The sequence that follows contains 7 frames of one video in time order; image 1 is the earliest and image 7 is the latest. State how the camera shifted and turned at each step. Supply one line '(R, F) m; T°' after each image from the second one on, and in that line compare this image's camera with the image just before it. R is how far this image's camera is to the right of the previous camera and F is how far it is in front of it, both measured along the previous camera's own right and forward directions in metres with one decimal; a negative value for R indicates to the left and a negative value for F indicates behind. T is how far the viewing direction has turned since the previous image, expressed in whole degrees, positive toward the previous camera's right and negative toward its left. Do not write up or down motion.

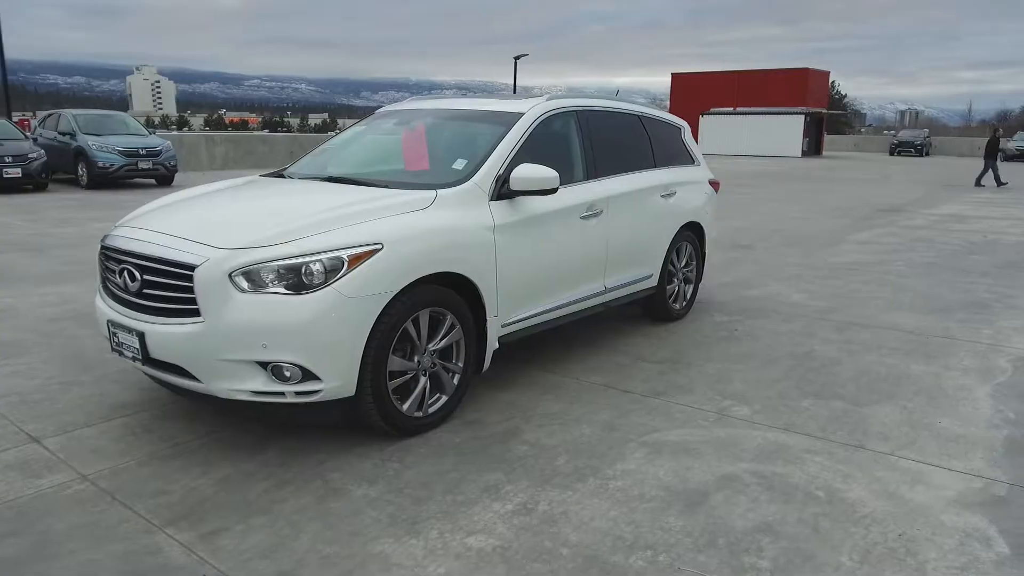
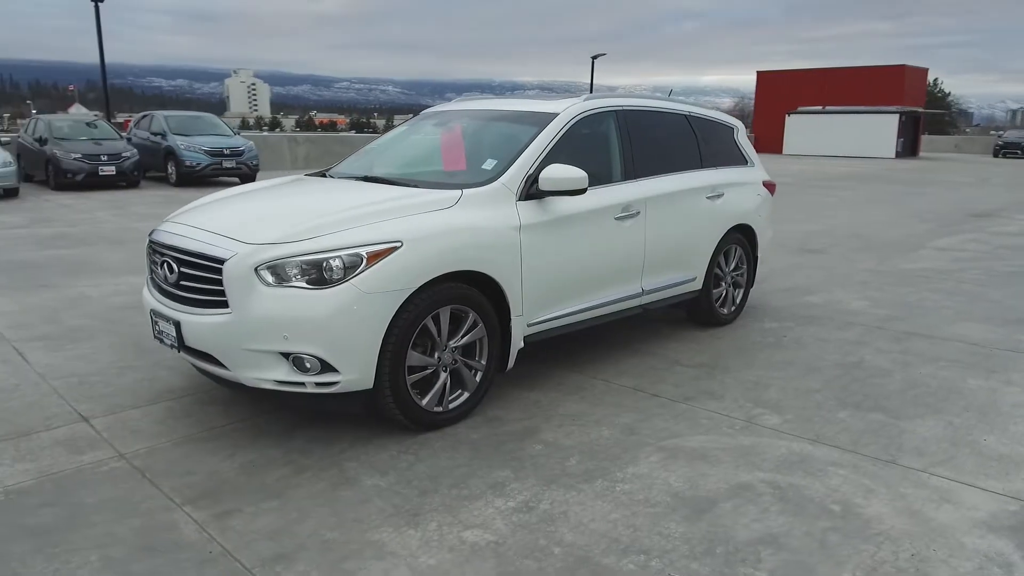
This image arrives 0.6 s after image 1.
(+0.3, 0.0) m; -6°
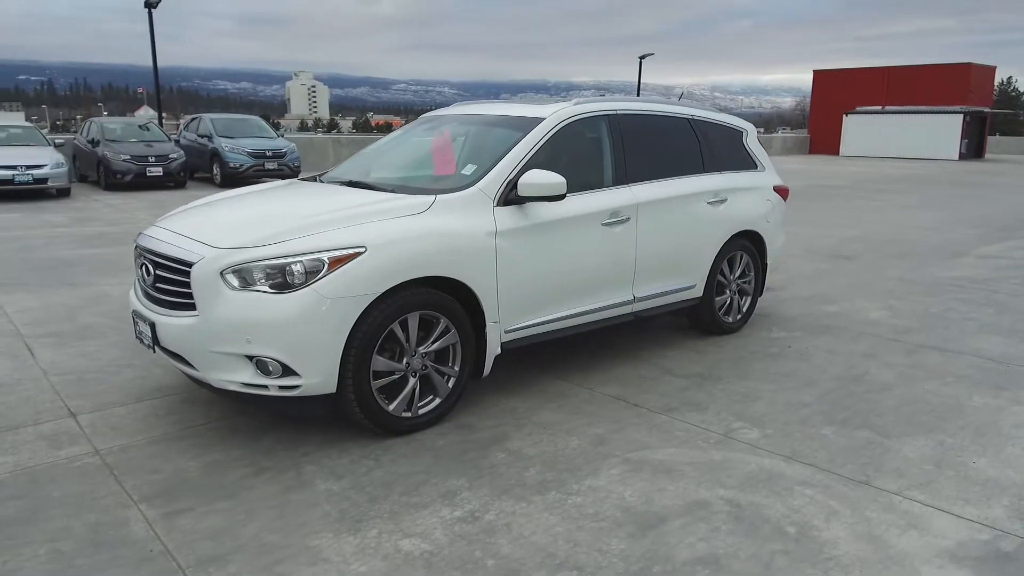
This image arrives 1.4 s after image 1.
(+0.4, 0.0) m; -4°
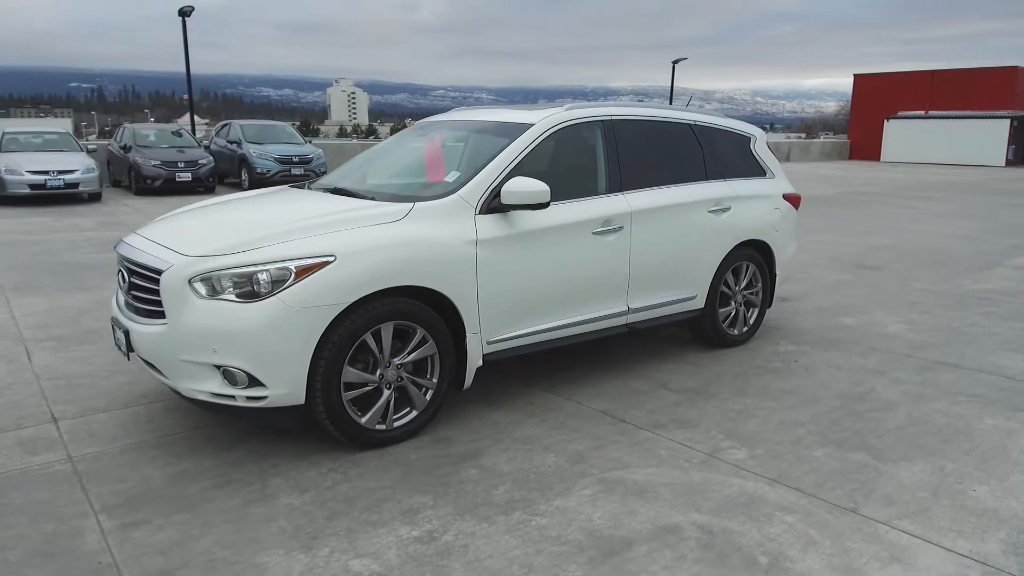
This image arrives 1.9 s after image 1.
(+0.3, +0.1) m; -3°
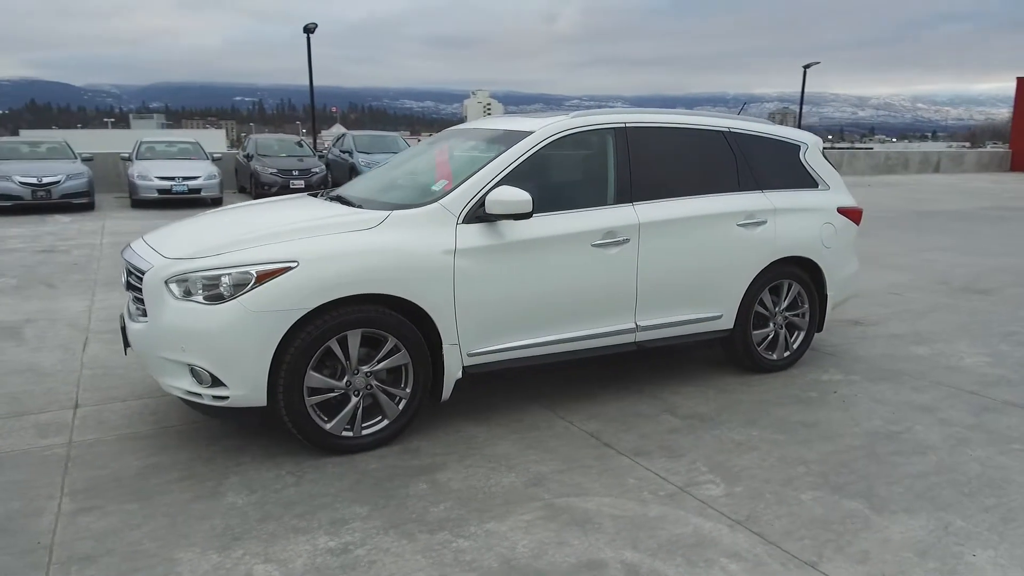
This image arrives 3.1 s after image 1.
(+0.8, +0.2) m; -10°
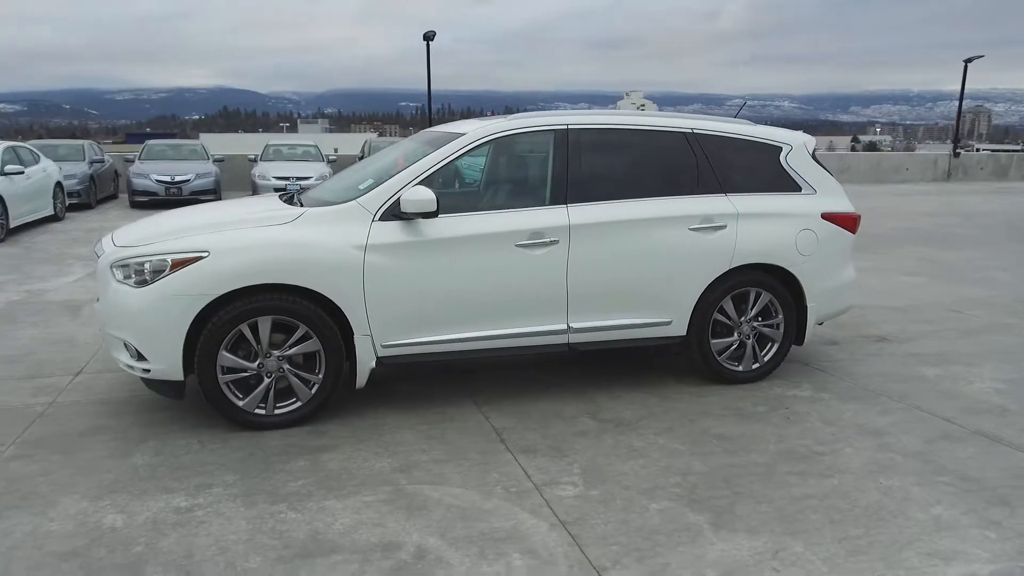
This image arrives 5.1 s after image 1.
(+1.4, 0.0) m; -12°
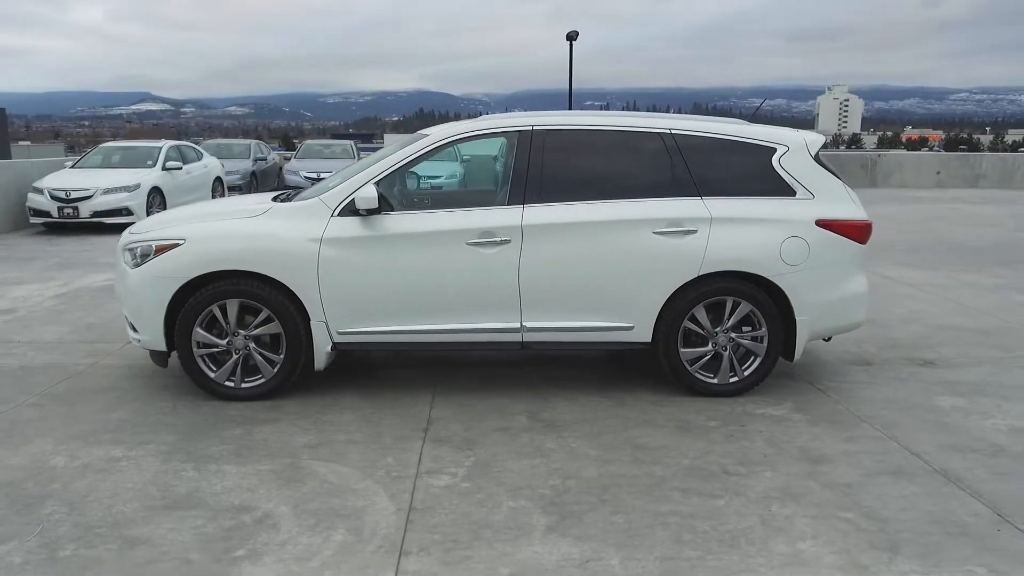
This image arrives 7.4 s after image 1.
(+1.4, +0.1) m; -14°
